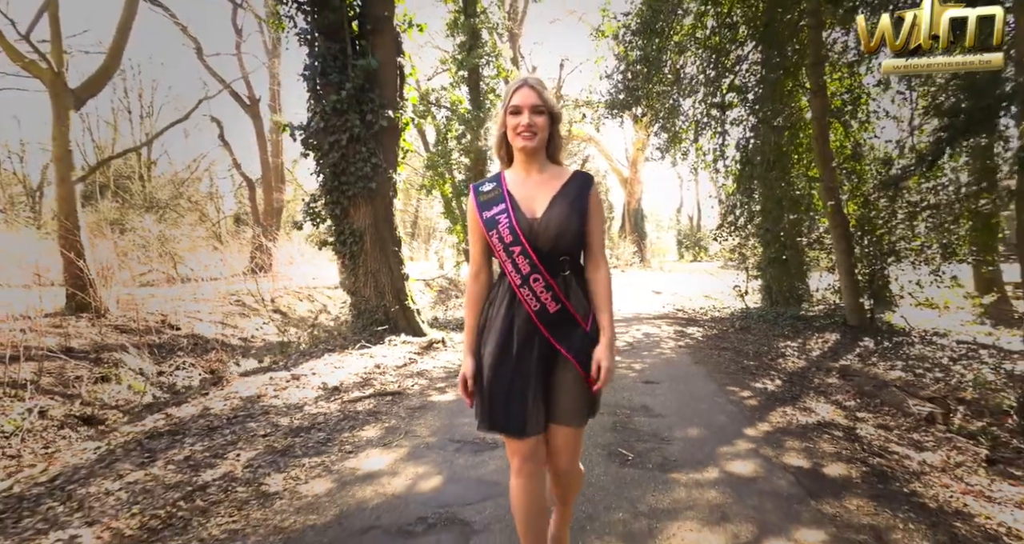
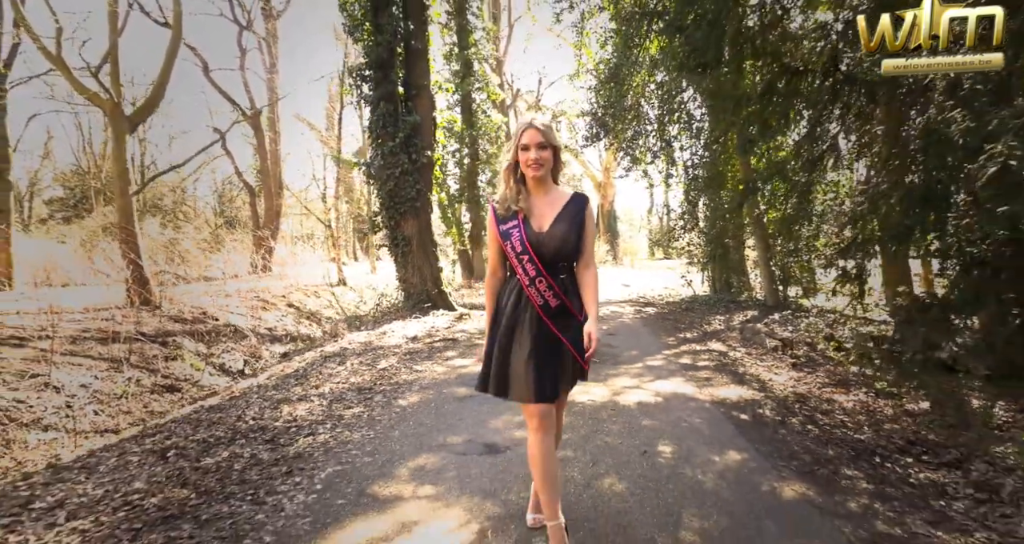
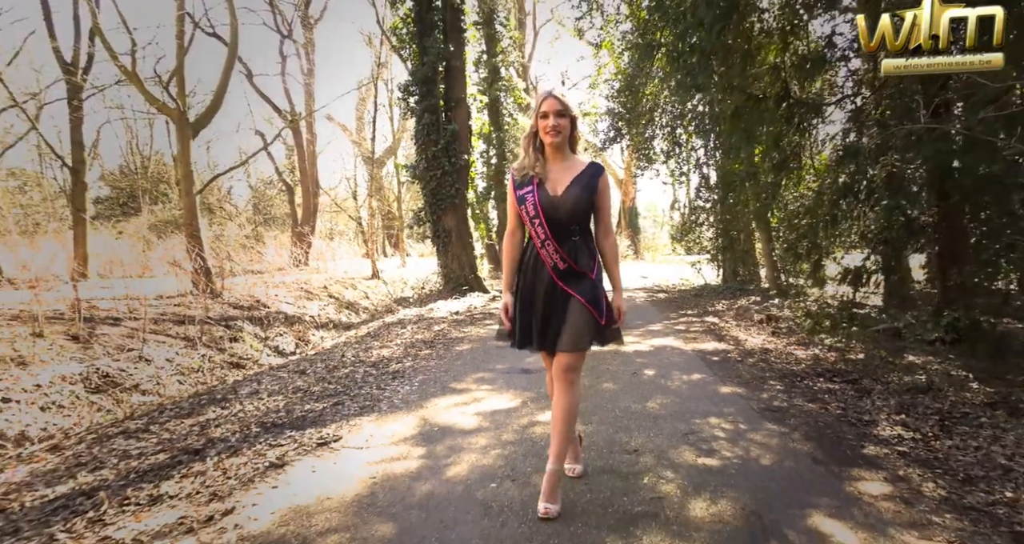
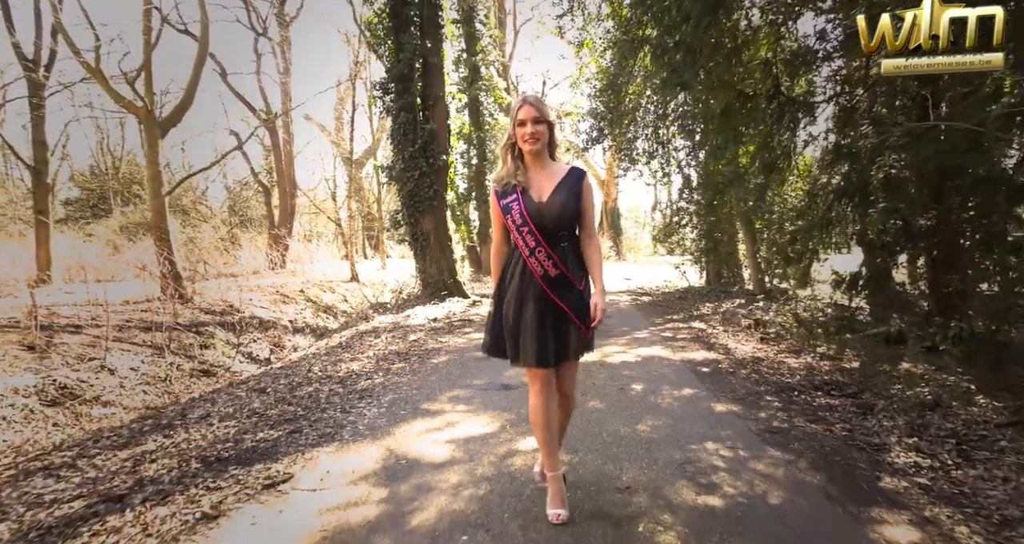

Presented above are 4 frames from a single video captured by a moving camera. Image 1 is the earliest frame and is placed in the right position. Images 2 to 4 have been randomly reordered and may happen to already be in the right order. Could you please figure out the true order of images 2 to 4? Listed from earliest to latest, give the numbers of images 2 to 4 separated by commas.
2, 4, 3
